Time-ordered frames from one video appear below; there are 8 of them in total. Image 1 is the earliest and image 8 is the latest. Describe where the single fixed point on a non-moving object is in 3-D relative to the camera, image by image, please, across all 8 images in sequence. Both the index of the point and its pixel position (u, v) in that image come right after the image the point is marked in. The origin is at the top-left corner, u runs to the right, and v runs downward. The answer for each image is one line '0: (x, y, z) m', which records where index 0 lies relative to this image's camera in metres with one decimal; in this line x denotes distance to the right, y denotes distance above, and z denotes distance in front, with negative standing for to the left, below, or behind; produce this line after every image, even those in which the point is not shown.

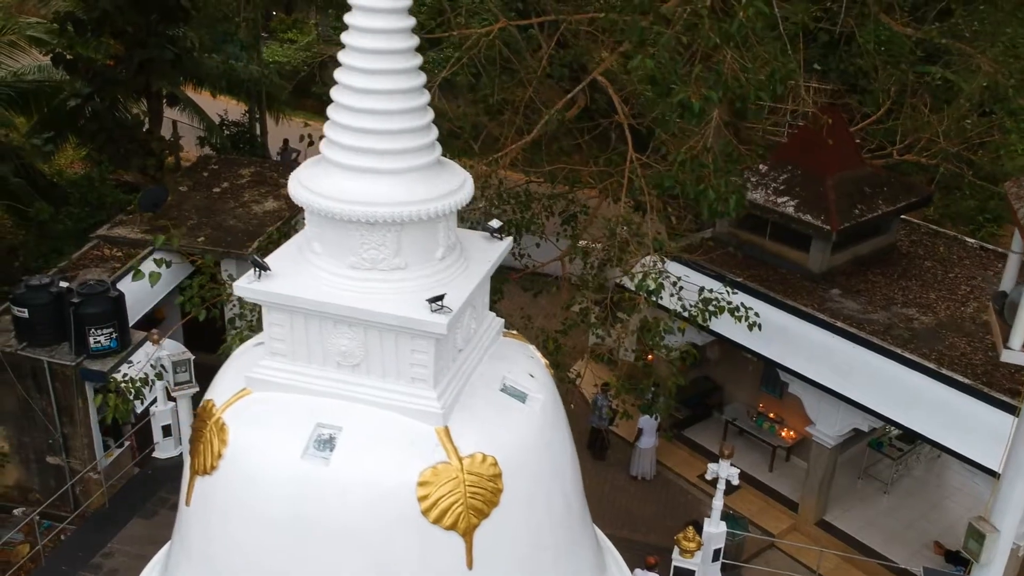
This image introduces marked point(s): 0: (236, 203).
0: (-3.6, +1.1, +13.1) m
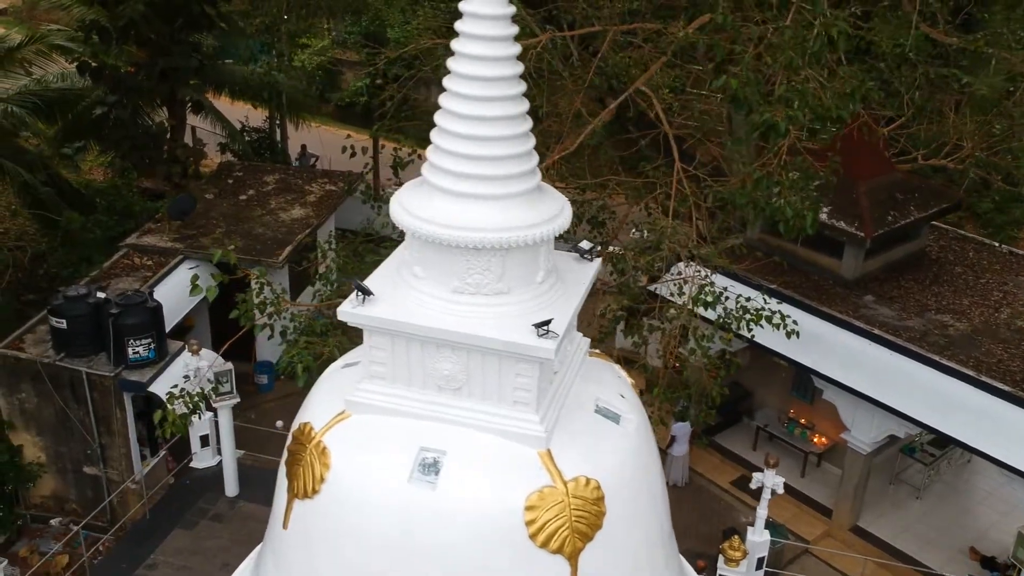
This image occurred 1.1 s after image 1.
0: (-3.2, +1.0, +13.2) m
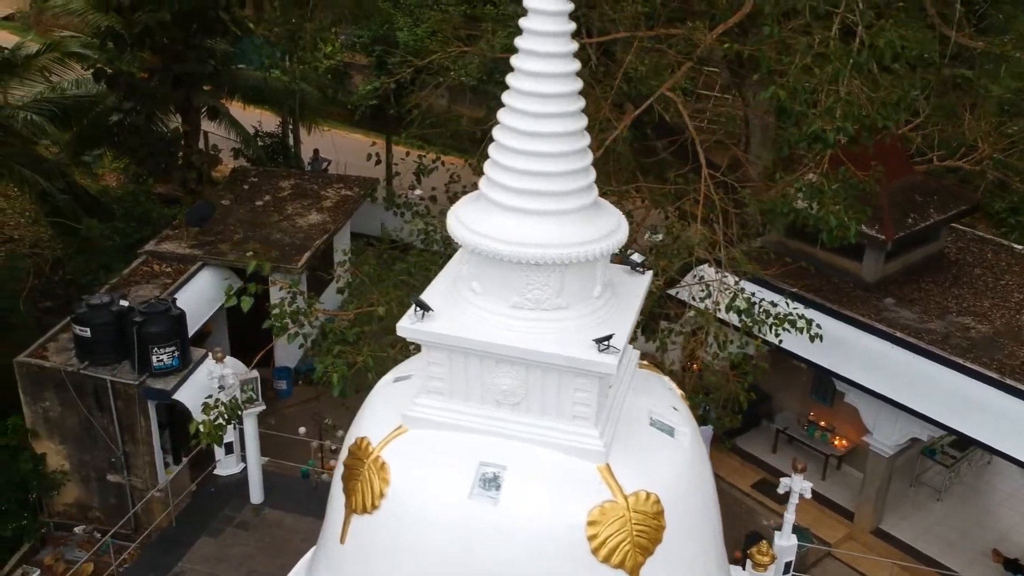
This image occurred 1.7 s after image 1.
0: (-3.0, +0.9, +13.2) m
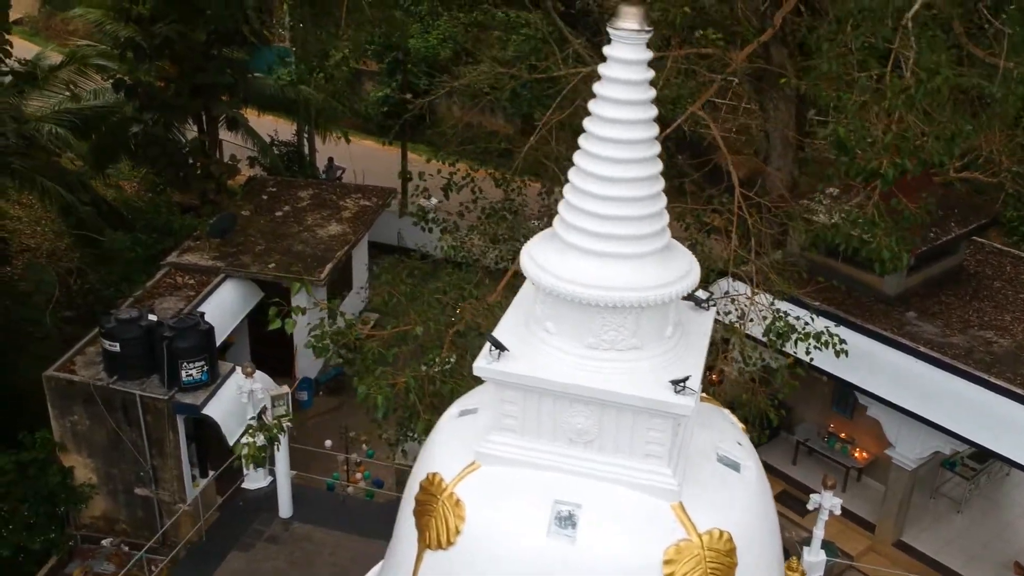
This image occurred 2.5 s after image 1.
0: (-2.8, +0.8, +13.2) m
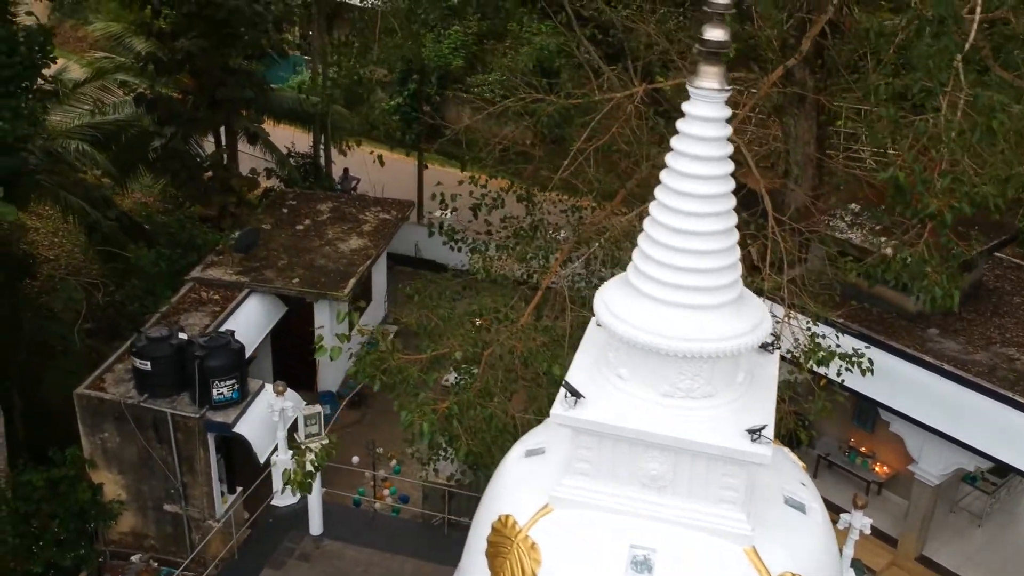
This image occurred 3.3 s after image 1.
0: (-2.5, +0.6, +13.3) m
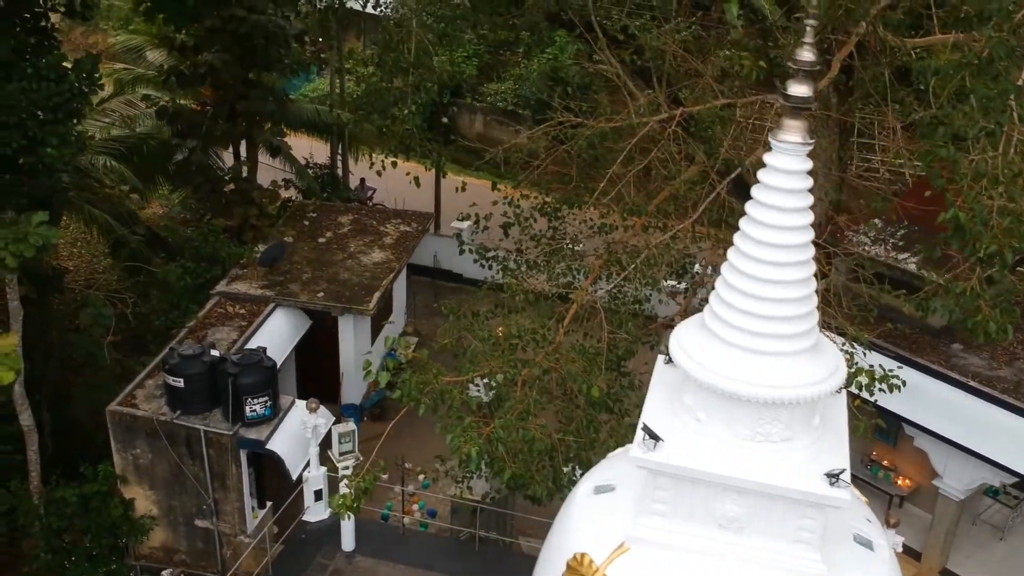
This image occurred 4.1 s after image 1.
0: (-2.2, +0.5, +13.3) m
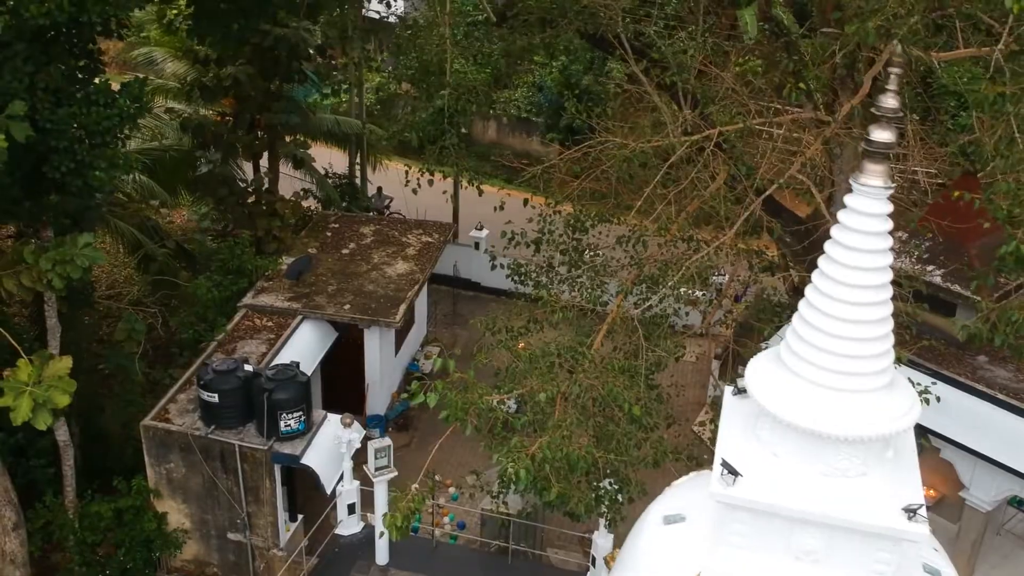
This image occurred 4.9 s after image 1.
0: (-1.9, +0.3, +13.4) m
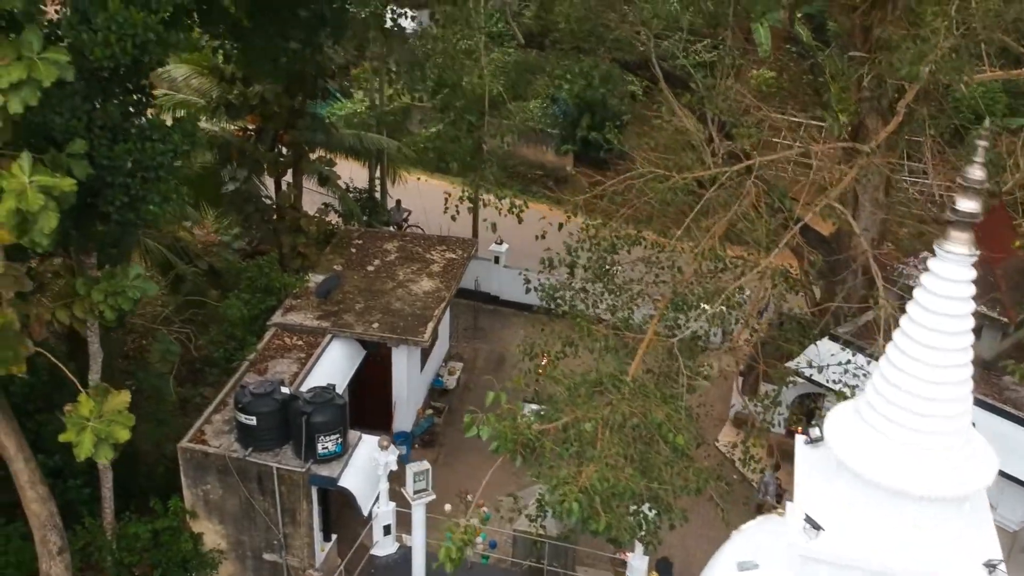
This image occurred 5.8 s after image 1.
0: (-1.6, +0.1, +13.5) m
